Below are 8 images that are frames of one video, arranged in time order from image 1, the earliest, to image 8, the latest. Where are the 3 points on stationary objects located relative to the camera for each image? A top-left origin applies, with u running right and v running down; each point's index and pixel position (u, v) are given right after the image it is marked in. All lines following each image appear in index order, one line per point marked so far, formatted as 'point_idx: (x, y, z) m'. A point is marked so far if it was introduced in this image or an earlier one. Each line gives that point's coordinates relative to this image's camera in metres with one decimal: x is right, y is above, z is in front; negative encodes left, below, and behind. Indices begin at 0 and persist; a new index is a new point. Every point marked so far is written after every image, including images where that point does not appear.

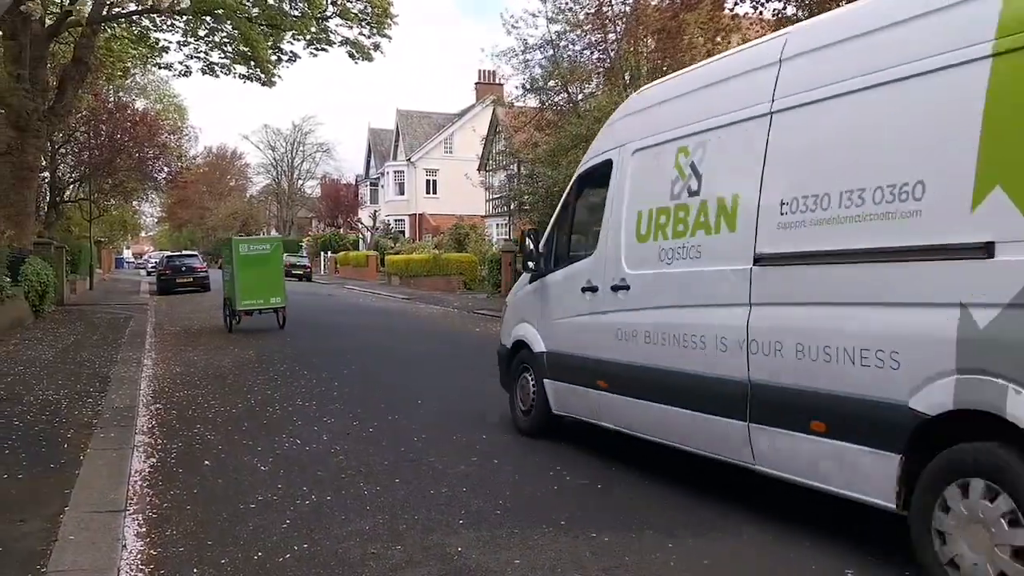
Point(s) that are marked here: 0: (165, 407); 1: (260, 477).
0: (-3.5, -1.2, +8.9) m
1: (-1.7, -1.3, +6.0) m
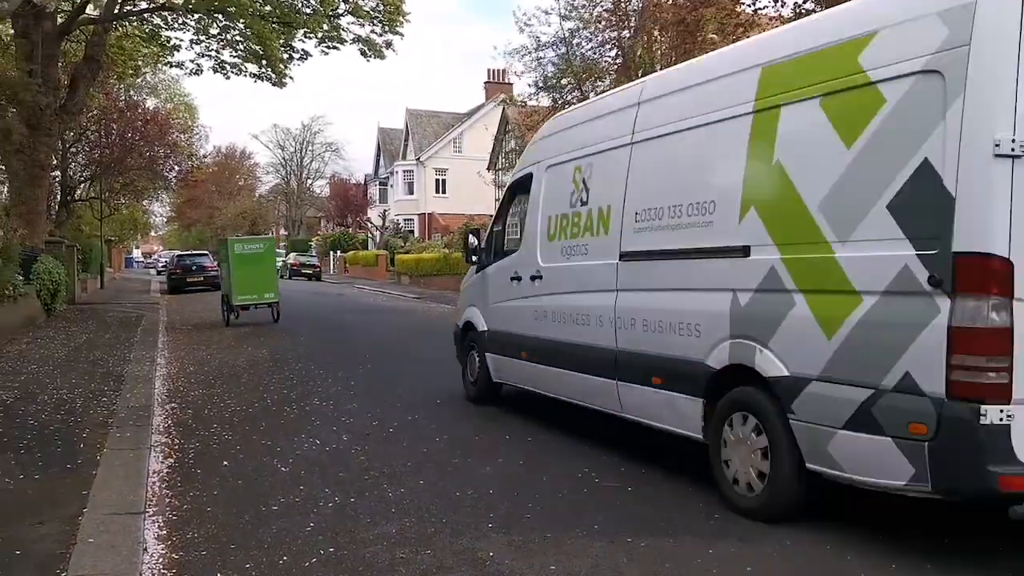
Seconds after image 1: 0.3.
0: (-3.3, -1.2, +8.8) m
1: (-1.5, -1.3, +5.9) m
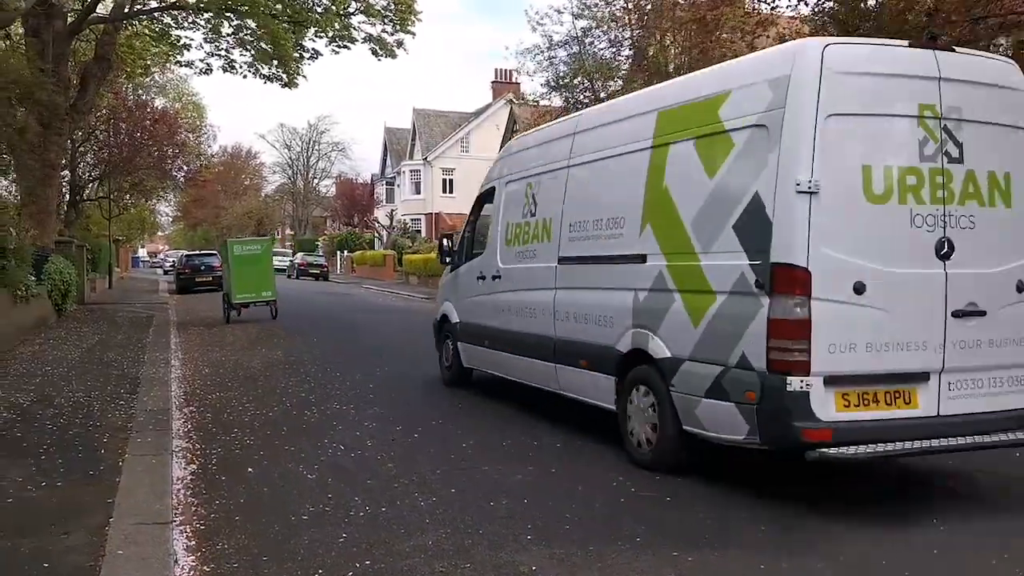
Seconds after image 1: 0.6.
0: (-3.1, -1.2, +8.7) m
1: (-1.3, -1.3, +5.8) m
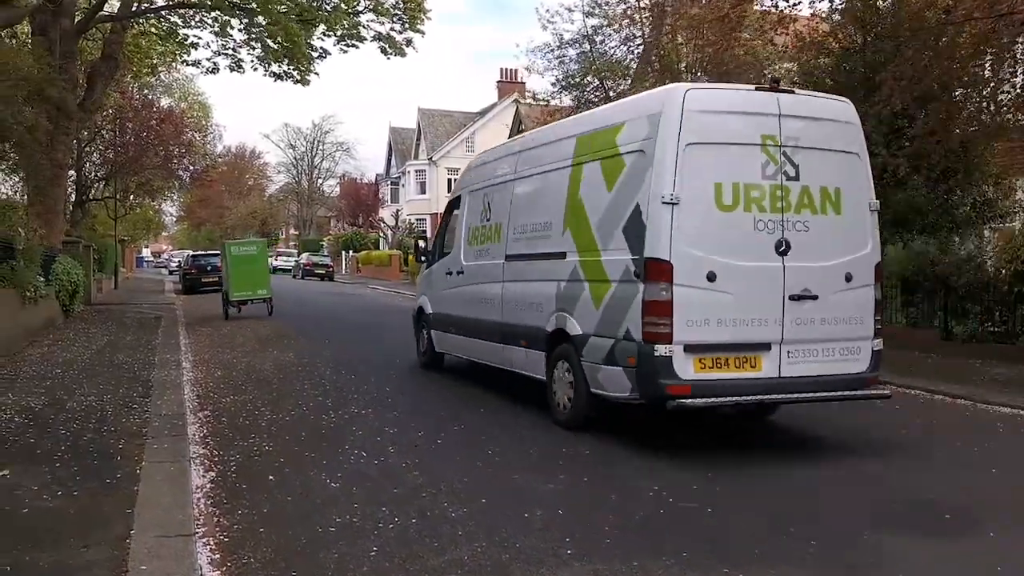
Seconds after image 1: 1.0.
0: (-2.9, -1.2, +8.5) m
1: (-1.1, -1.3, +5.6) m
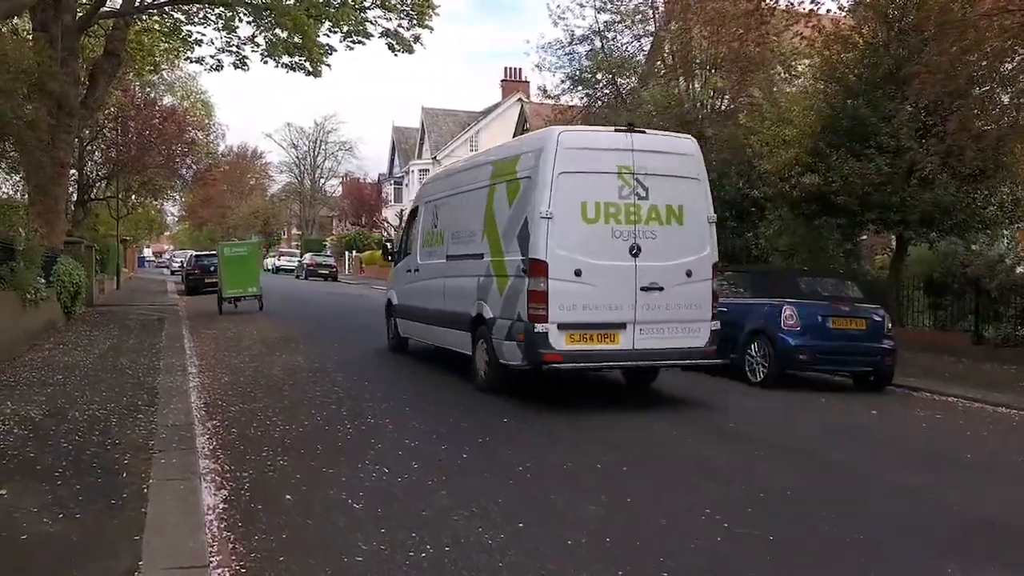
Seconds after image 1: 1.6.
0: (-2.6, -1.2, +8.1) m
1: (-0.9, -1.3, +5.2) m
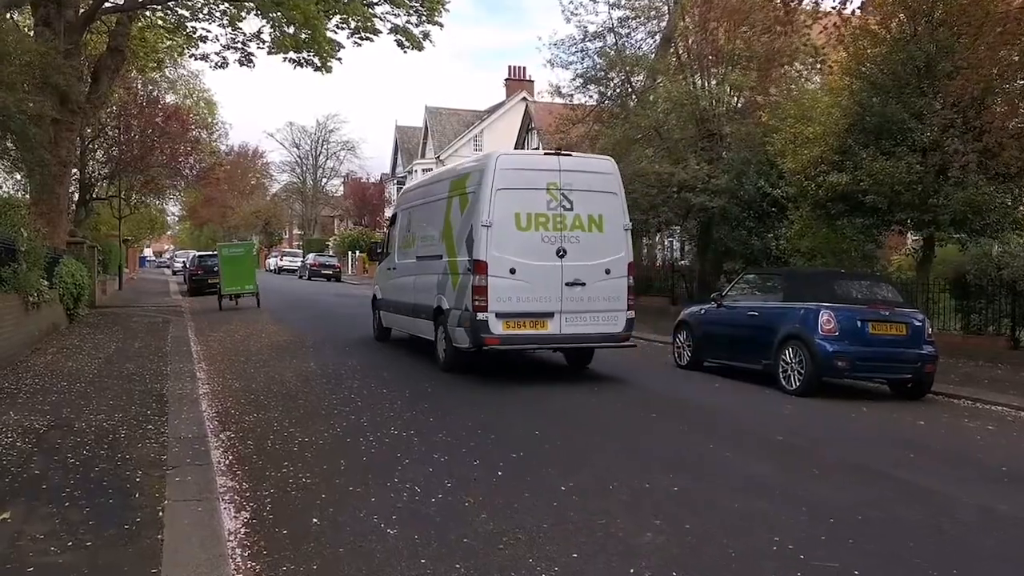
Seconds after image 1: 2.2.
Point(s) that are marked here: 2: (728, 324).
0: (-2.4, -1.3, +7.6) m
1: (-0.6, -1.4, +4.7) m
2: (+2.7, -0.5, +11.2) m
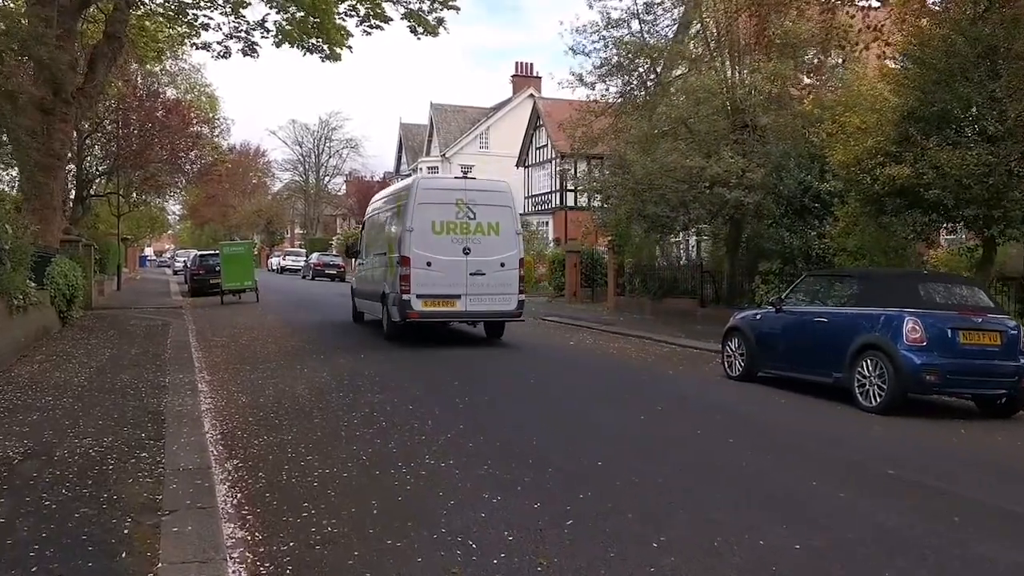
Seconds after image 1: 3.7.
0: (-2.0, -1.3, +6.5) m
1: (-0.2, -1.4, +3.6) m
2: (+3.2, -0.5, +10.1) m
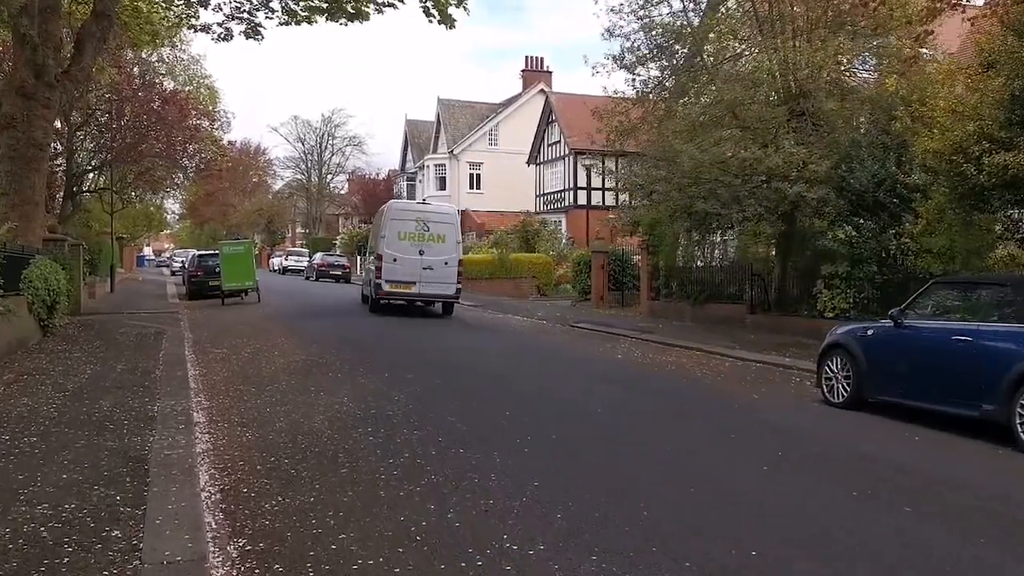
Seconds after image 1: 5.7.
0: (-1.4, -1.4, +4.7) m
1: (+0.4, -1.5, +1.8) m
2: (+3.8, -0.6, +8.3) m
